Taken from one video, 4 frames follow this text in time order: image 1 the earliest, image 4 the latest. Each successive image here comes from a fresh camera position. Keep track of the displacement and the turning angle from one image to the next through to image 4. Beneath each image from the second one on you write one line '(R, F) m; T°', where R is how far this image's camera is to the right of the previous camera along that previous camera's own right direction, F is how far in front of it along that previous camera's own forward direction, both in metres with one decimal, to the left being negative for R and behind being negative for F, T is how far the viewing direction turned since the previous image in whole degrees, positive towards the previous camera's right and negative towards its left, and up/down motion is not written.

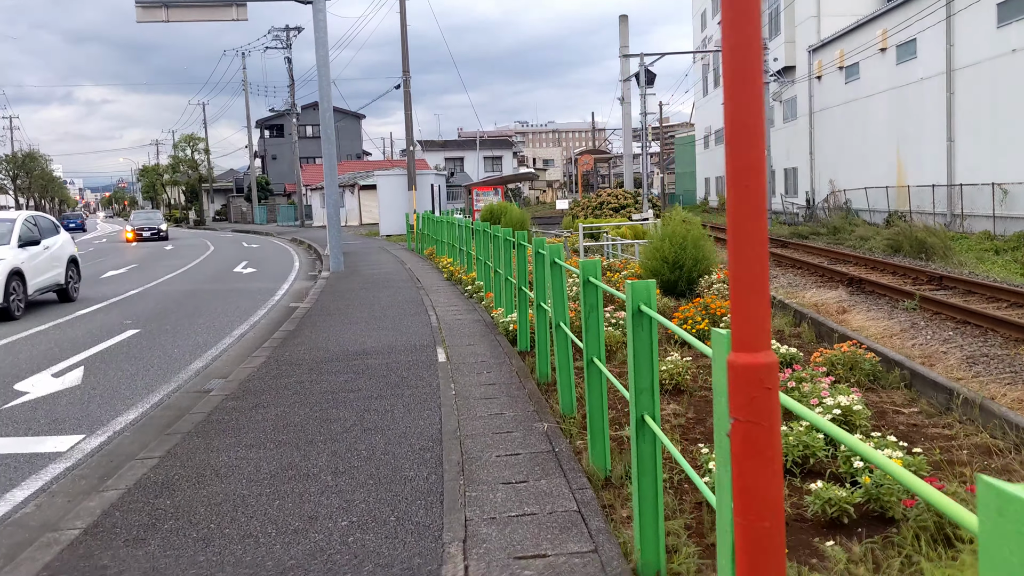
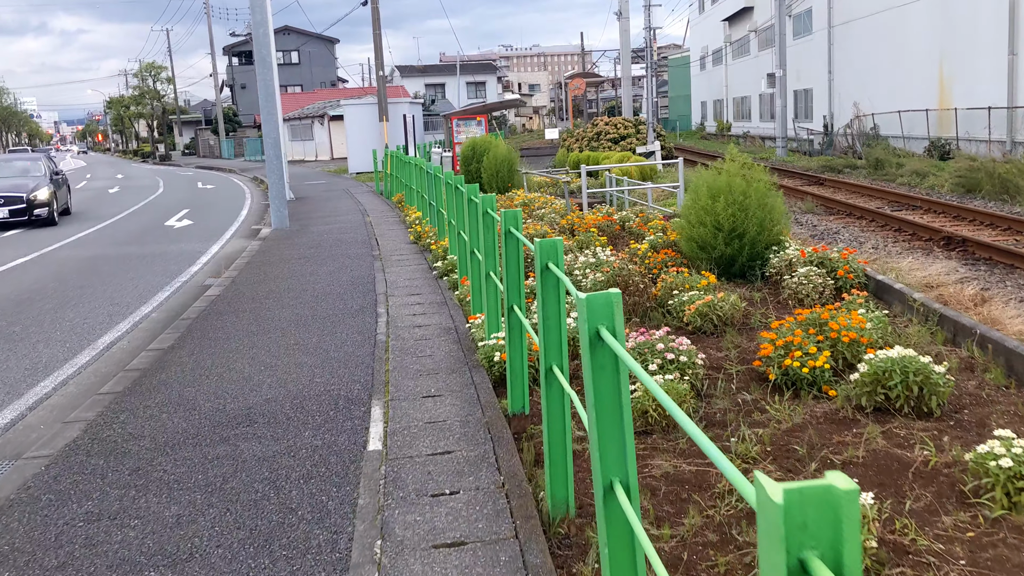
(0.0, +3.1) m; +1°
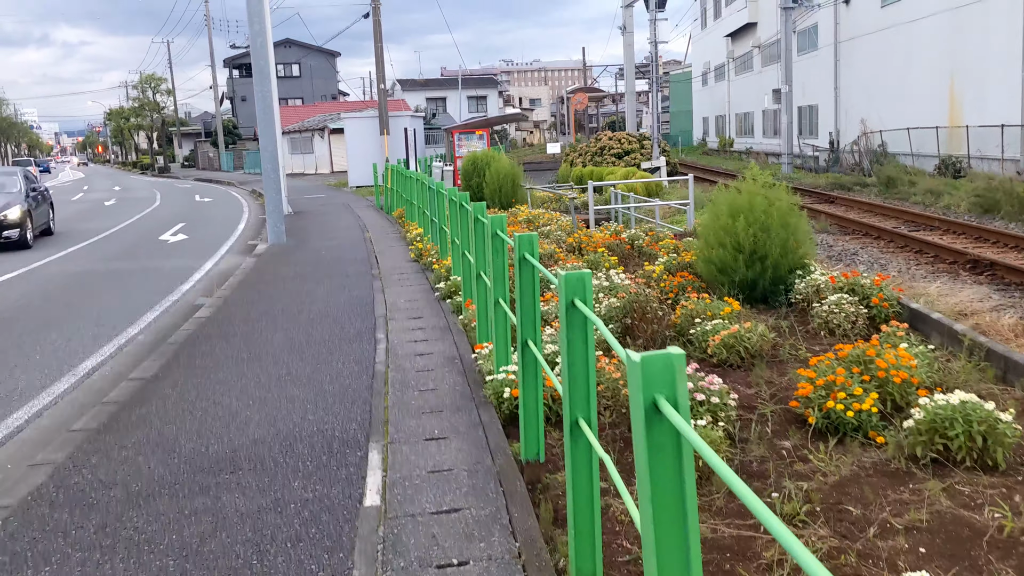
(-0.1, +0.4) m; 0°
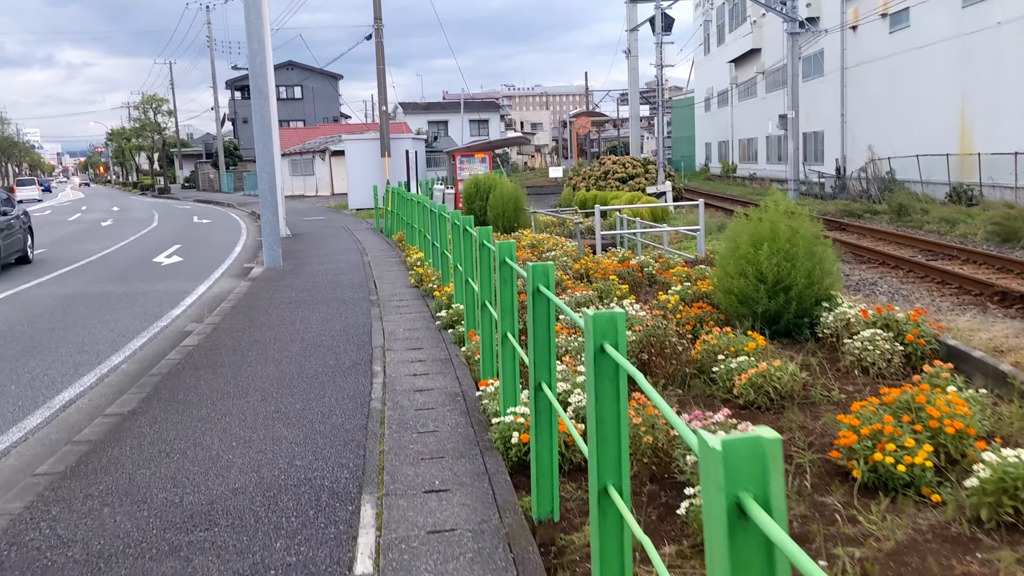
(0.0, +0.4) m; 0°
